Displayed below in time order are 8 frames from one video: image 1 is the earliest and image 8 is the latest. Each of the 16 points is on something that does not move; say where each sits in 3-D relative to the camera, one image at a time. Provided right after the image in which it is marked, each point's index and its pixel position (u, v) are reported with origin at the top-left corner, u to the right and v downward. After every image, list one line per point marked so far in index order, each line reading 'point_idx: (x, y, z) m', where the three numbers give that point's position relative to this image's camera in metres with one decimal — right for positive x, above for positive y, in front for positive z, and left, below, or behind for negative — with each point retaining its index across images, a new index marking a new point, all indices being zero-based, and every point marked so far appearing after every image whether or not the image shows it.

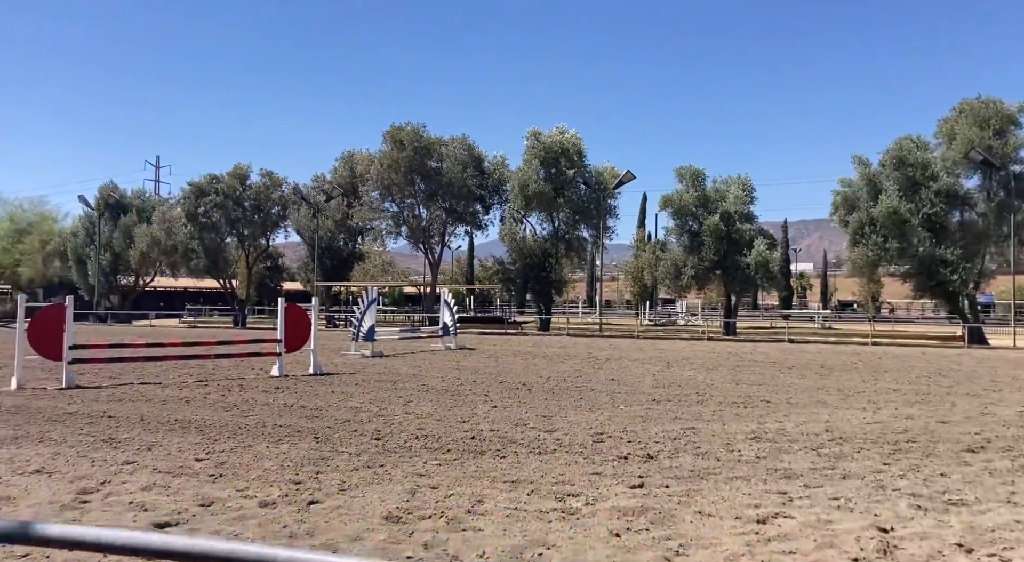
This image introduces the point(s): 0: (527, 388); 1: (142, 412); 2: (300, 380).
0: (+0.2, -1.2, +10.4) m
1: (-3.6, -1.3, +9.1) m
2: (-2.9, -1.4, +12.9) m
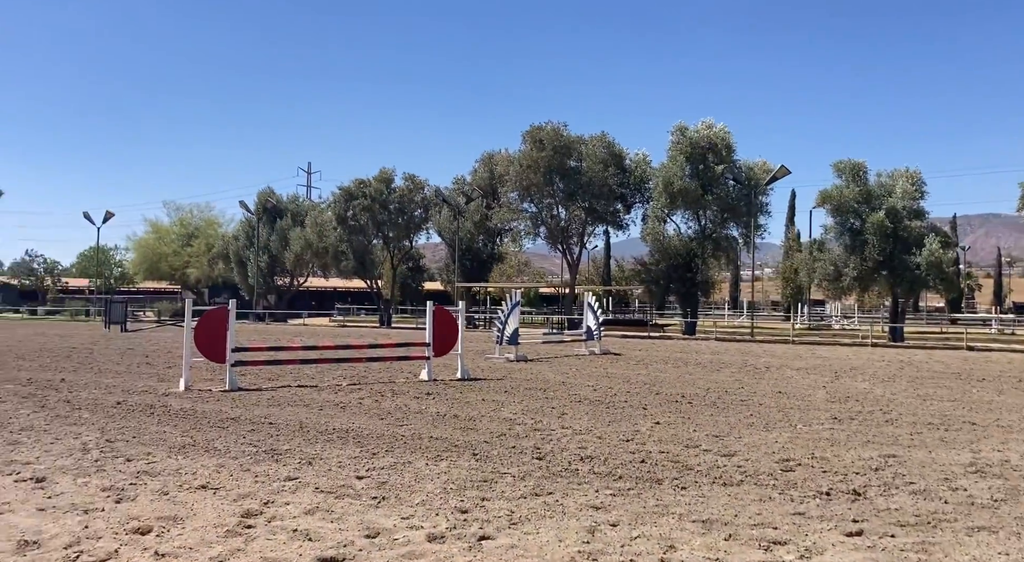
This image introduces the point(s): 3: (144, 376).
0: (+1.8, -1.3, +9.9) m
1: (-2.1, -1.3, +9.2) m
2: (-0.9, -1.4, +12.8) m
3: (-7.3, -1.8, +18.3) m
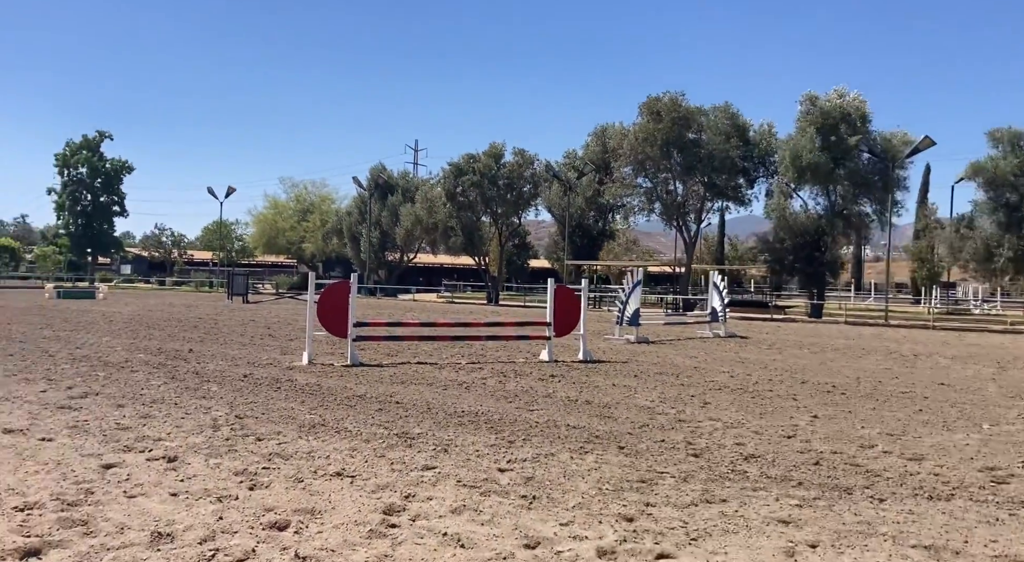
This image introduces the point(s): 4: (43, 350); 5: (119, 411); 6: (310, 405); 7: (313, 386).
0: (+3.1, -1.1, +9.1) m
1: (-0.8, -1.1, +8.9) m
2: (+0.8, -1.1, +12.3) m
3: (-4.9, -1.3, +18.6) m
4: (-8.8, -1.3, +17.4) m
5: (-3.2, -1.1, +7.9) m
6: (-1.8, -1.1, +8.3) m
7: (-2.2, -1.2, +10.4) m
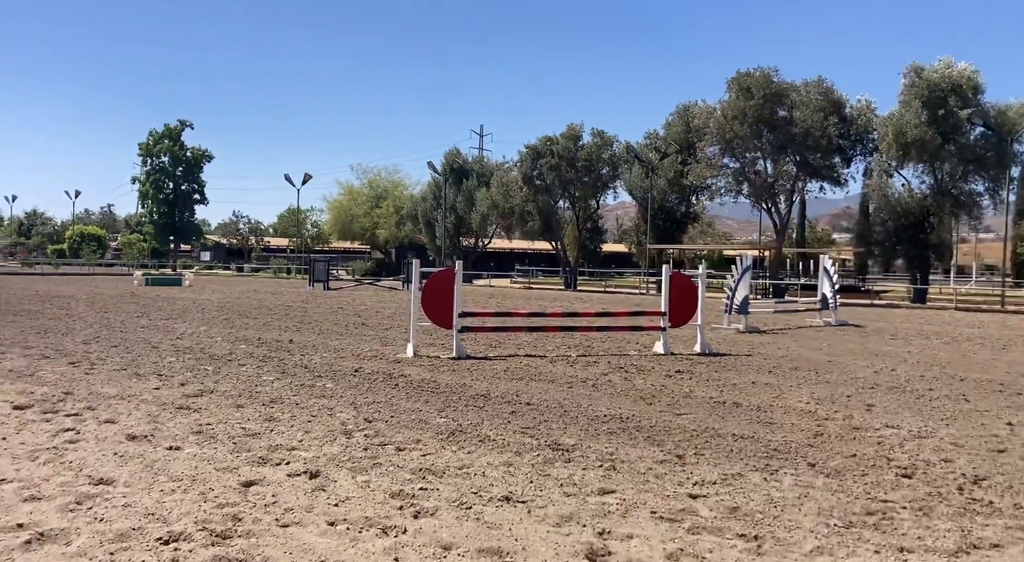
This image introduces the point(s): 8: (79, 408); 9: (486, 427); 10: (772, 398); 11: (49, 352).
0: (+4.3, -1.0, +8.2) m
1: (+0.4, -1.0, +8.3) m
2: (+2.3, -1.0, +11.6) m
3: (-2.9, -1.1, +18.3) m
4: (-6.8, -1.1, +17.4) m
5: (-2.1, -1.1, +7.5) m
6: (-0.6, -1.0, +7.8) m
7: (-0.9, -1.1, +9.9) m
8: (-3.6, -1.0, +7.7) m
9: (-0.2, -1.0, +6.5) m
10: (+2.2, -1.0, +8.0) m
11: (-7.1, -1.1, +14.3) m
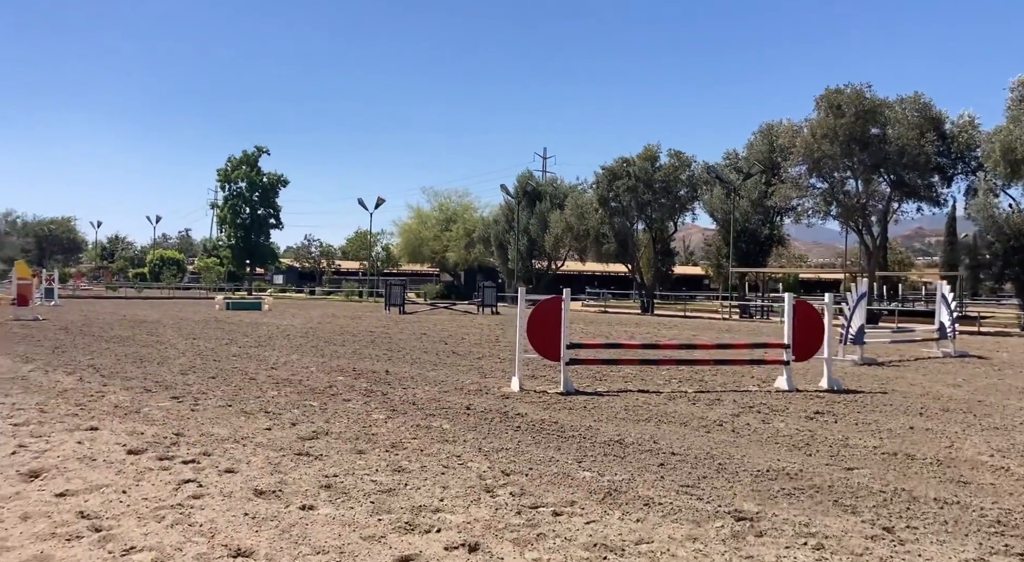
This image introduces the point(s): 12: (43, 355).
0: (+5.4, -1.2, +7.2) m
1: (+1.5, -1.3, +7.6) m
2: (+3.7, -1.4, +10.7) m
3: (-1.0, -1.7, +17.8) m
4: (-5.0, -1.6, +17.2) m
5: (-1.0, -1.4, +7.0) m
6: (+0.5, -1.3, +7.2) m
7: (+0.4, -1.4, +9.3) m
8: (-2.5, -1.3, +7.3) m
9: (+0.8, -1.3, +5.8) m
10: (+3.3, -1.3, +7.2) m
11: (-5.5, -1.5, +14.1) m
12: (-9.0, -1.4, +17.8) m
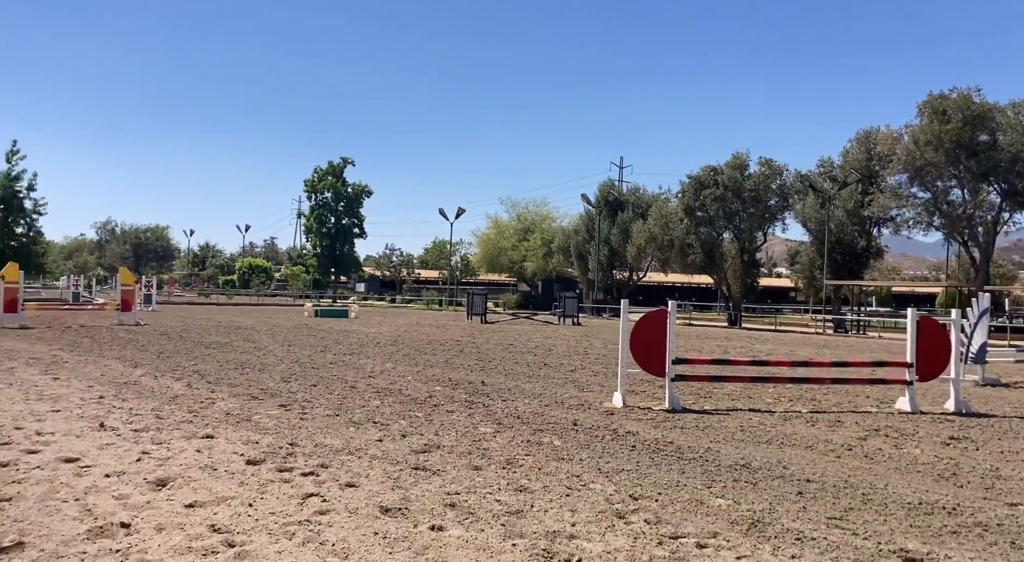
0: (+6.3, -1.4, +6.4) m
1: (+2.4, -1.5, +7.1) m
2: (+4.9, -1.5, +10.1) m
3: (+0.8, -1.9, +17.5) m
4: (-3.2, -1.8, +17.3) m
5: (-0.2, -1.5, +6.8) m
6: (+1.4, -1.4, +6.9) m
7: (+1.4, -1.5, +9.0) m
8: (-1.5, -1.4, +7.3) m
9: (+1.6, -1.4, +5.5) m
10: (+4.2, -1.4, +6.6) m
11: (-4.0, -1.7, +14.3) m
12: (-7.1, -1.5, +18.3) m
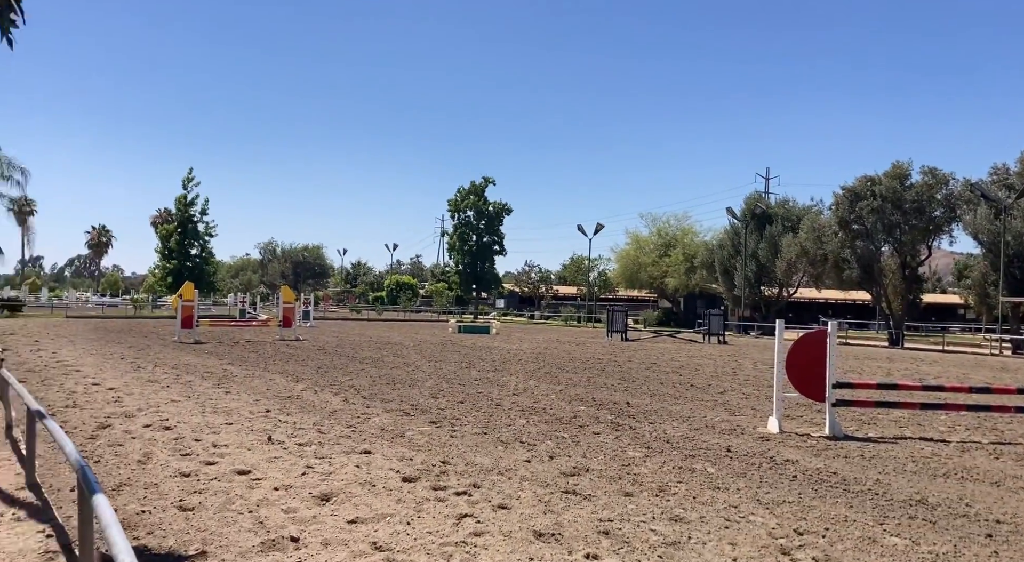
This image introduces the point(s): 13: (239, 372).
0: (+7.3, -1.5, +5.3) m
1: (+3.6, -1.6, +6.6) m
2: (+6.4, -1.8, +9.1) m
3: (+3.5, -2.2, +17.1) m
4: (-0.4, -2.2, +17.5) m
5: (+0.9, -1.6, +6.6) m
6: (+2.5, -1.6, +6.5) m
7: (+2.9, -1.7, +8.5) m
8: (-0.3, -1.6, +7.3) m
9: (+2.5, -1.5, +5.1) m
10: (+5.2, -1.6, +5.8) m
11: (-1.7, -2.0, +14.6) m
12: (-4.1, -1.9, +19.1) m
13: (-5.3, -1.8, +18.3) m
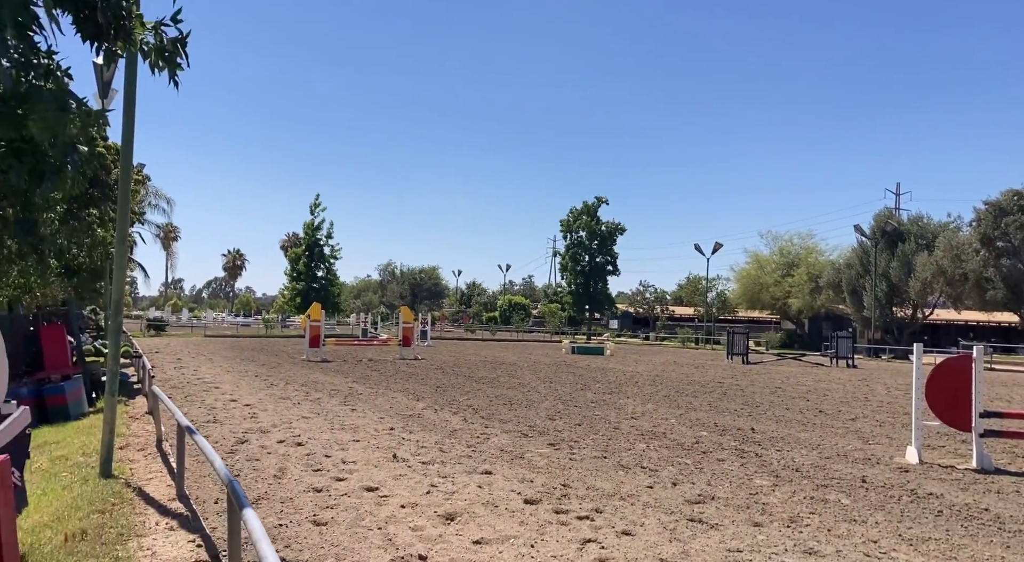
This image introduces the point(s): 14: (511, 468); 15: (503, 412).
0: (+8.0, -1.7, +4.2) m
1: (+4.5, -1.8, +6.0) m
2: (+7.6, -2.0, +8.2) m
3: (+5.7, -2.6, +16.4) m
4: (+1.8, -2.6, +17.3) m
5: (+1.8, -1.8, +6.4) m
6: (+3.3, -1.8, +6.0) m
7: (+4.0, -2.0, +8.0) m
8: (+0.7, -1.8, +7.2) m
9: (+3.2, -1.6, +4.6) m
10: (+6.0, -1.7, +5.0) m
11: (+0.3, -2.3, +14.6) m
12: (-1.6, -2.4, +19.3) m
13: (-2.9, -2.2, +18.7) m
14: (0.0, -1.9, +9.1) m
15: (0.0, -2.5, +17.4) m
